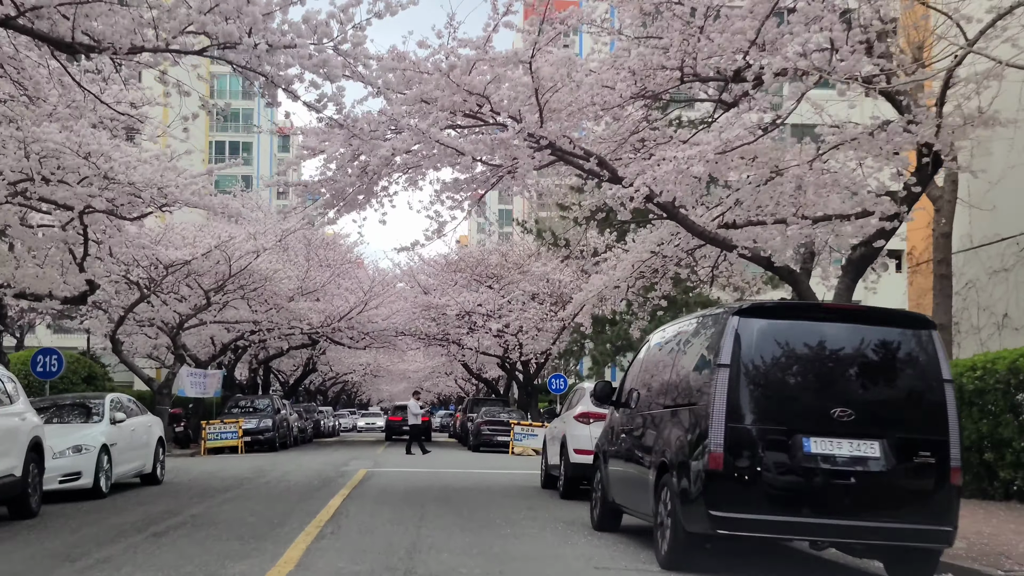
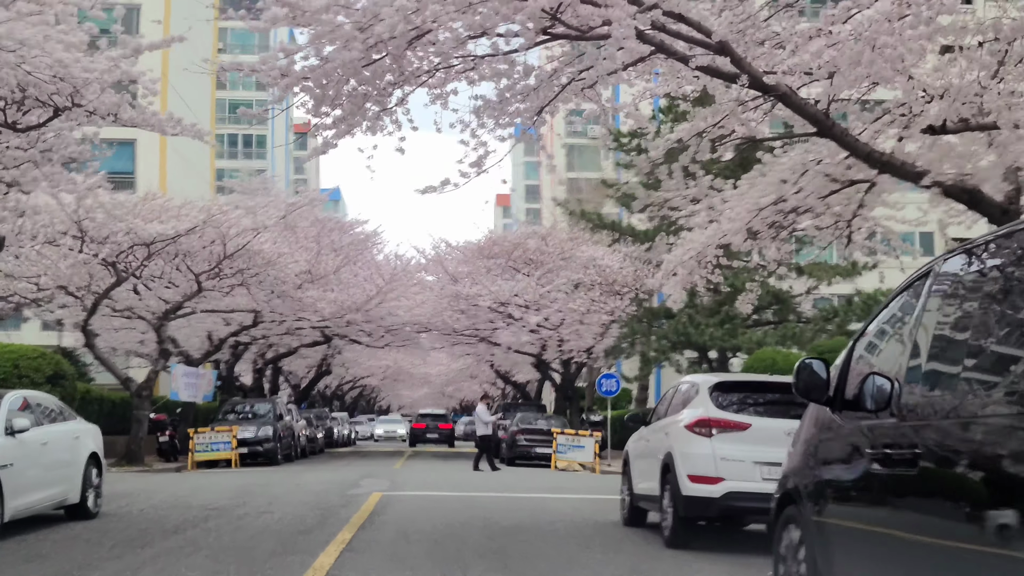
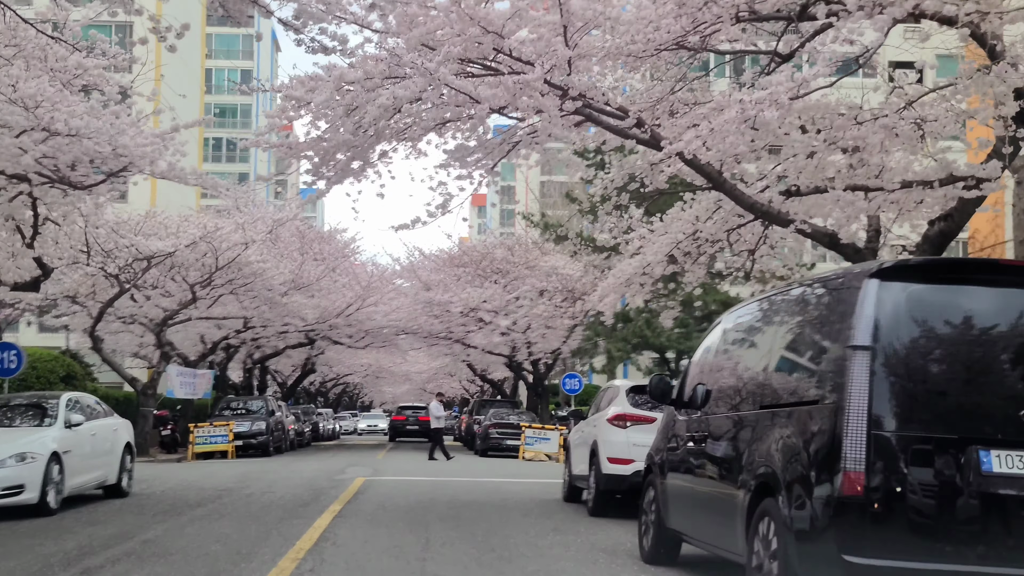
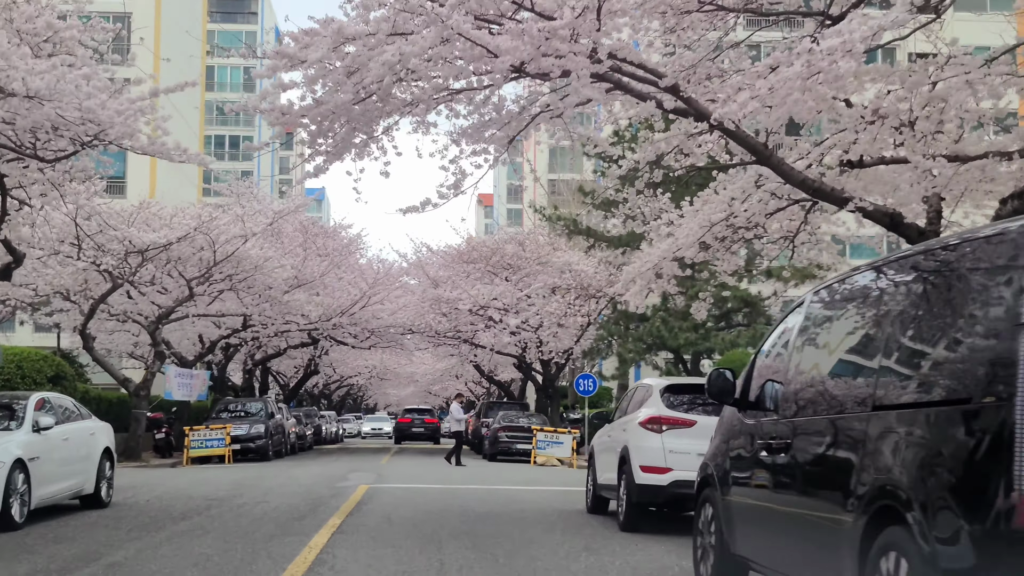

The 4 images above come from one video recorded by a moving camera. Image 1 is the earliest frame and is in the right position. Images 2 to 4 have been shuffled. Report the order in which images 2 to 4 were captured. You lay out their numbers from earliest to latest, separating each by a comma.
3, 4, 2
